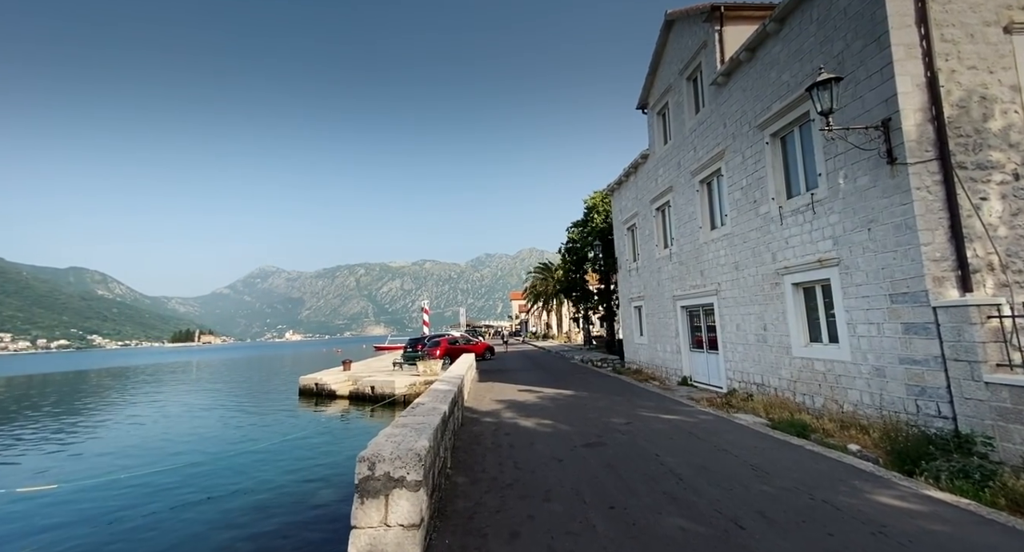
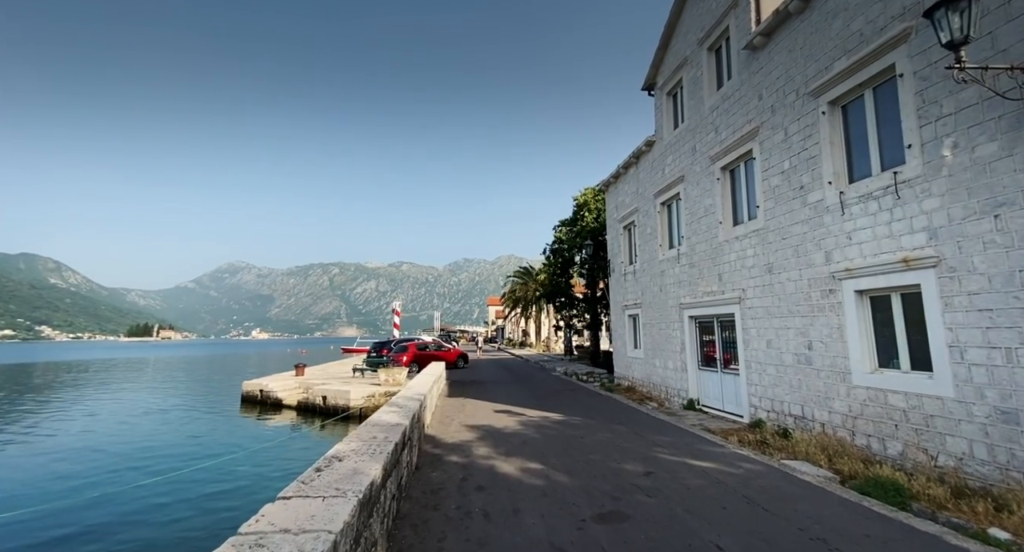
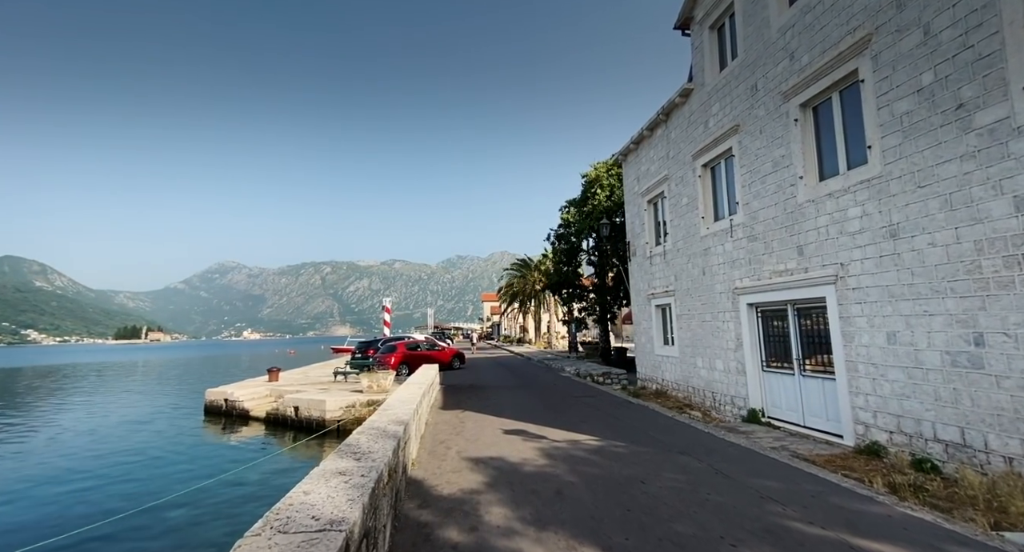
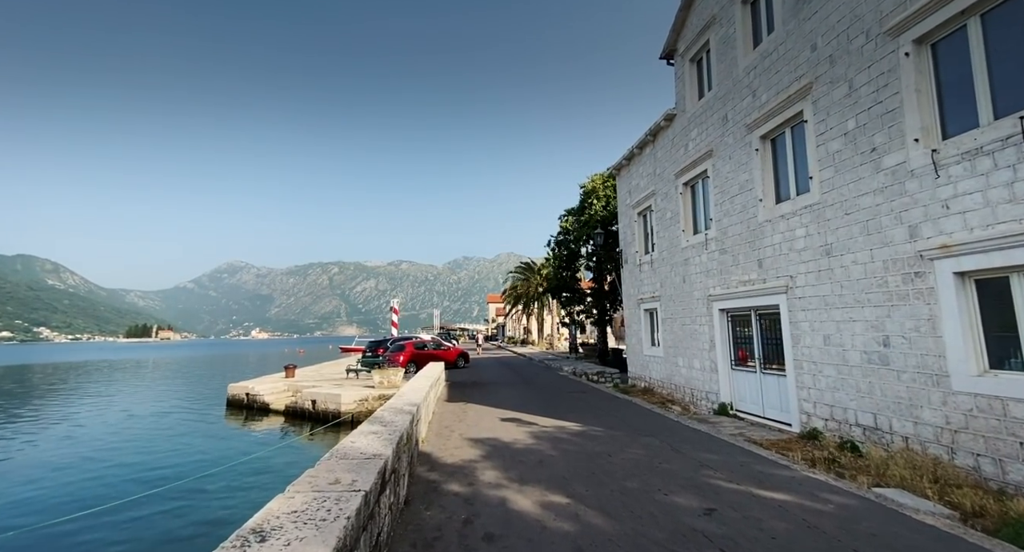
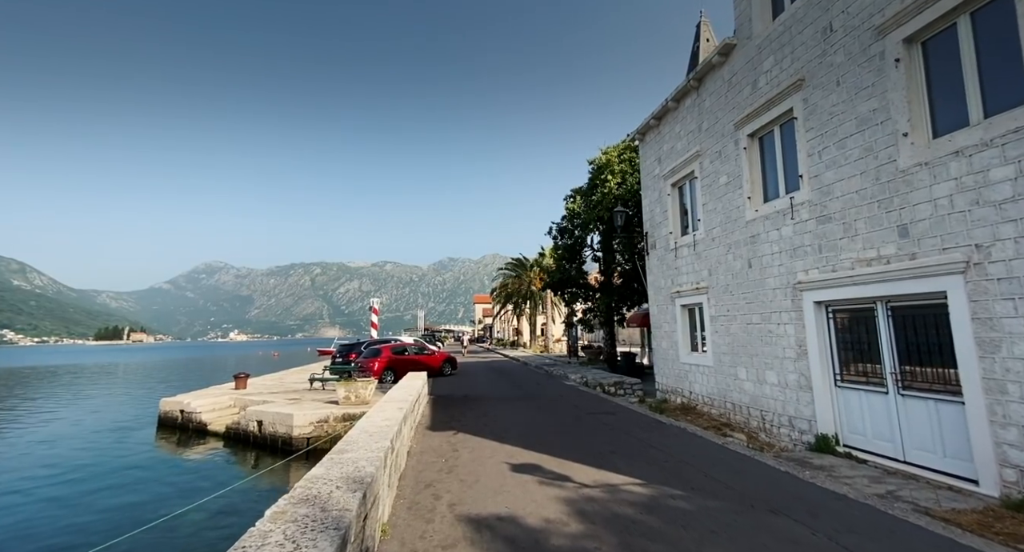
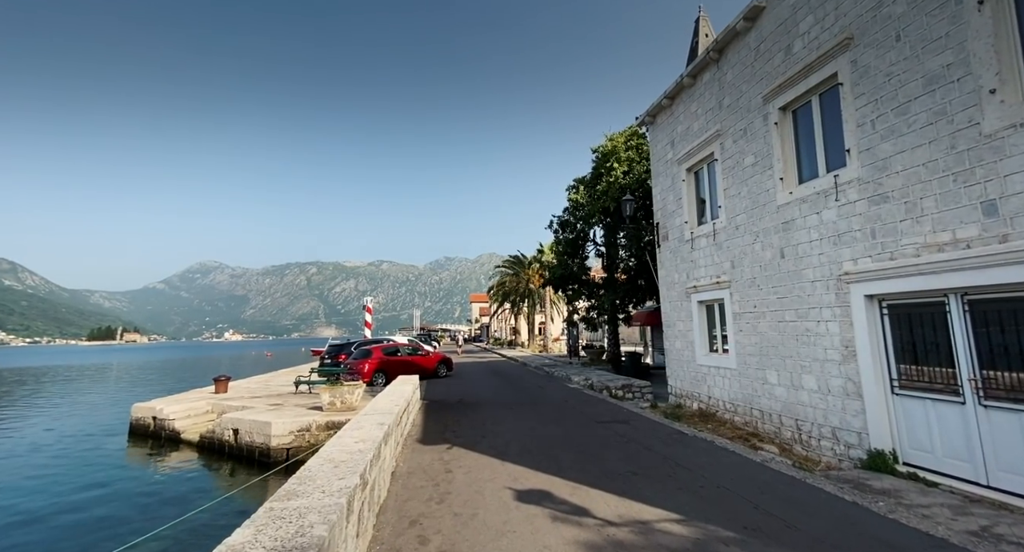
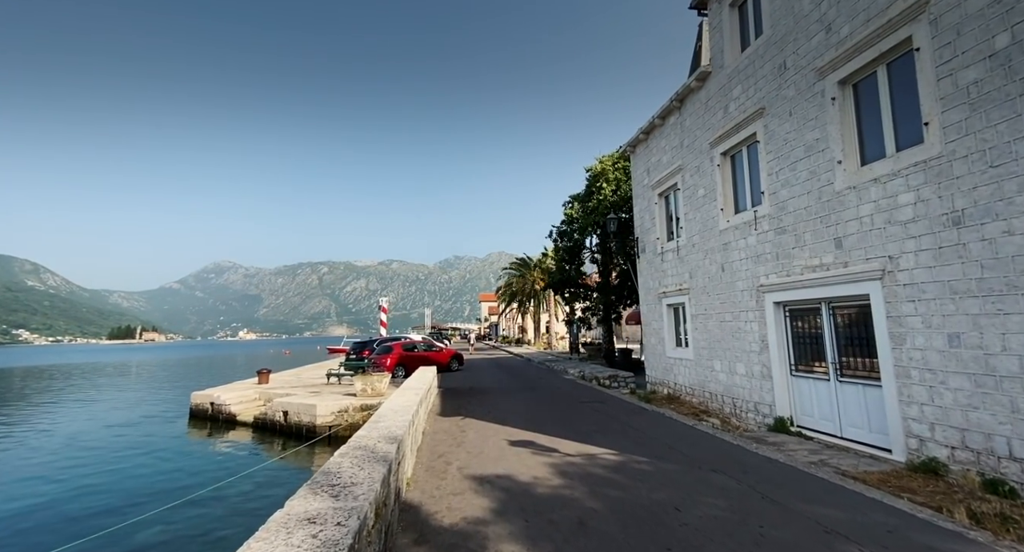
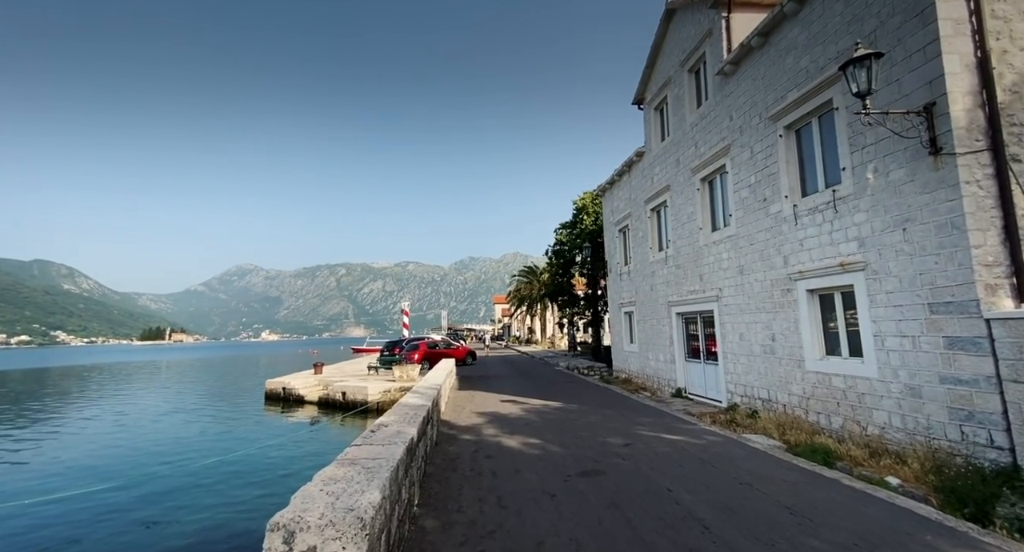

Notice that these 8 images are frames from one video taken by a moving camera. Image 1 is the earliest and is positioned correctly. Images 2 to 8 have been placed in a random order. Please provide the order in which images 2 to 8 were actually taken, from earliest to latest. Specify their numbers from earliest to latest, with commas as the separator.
8, 2, 4, 3, 7, 5, 6
